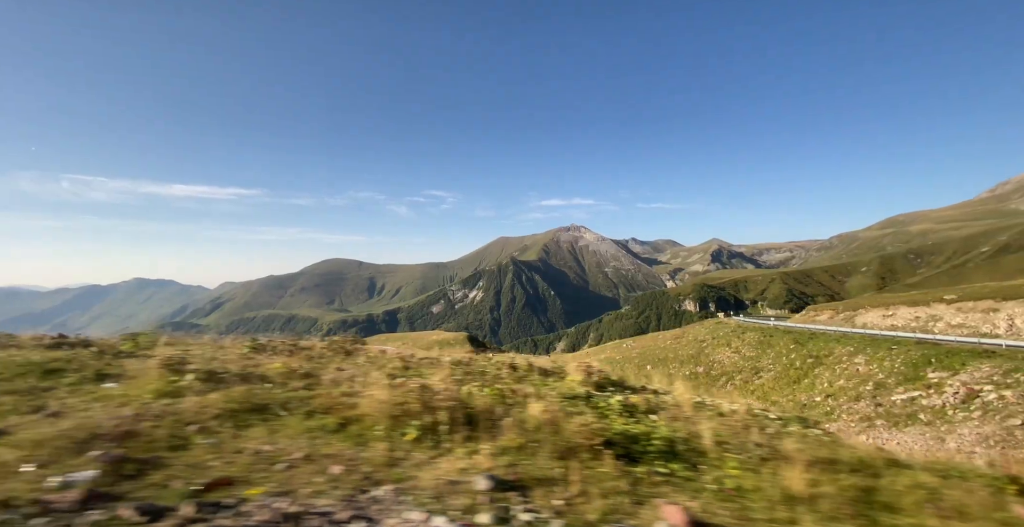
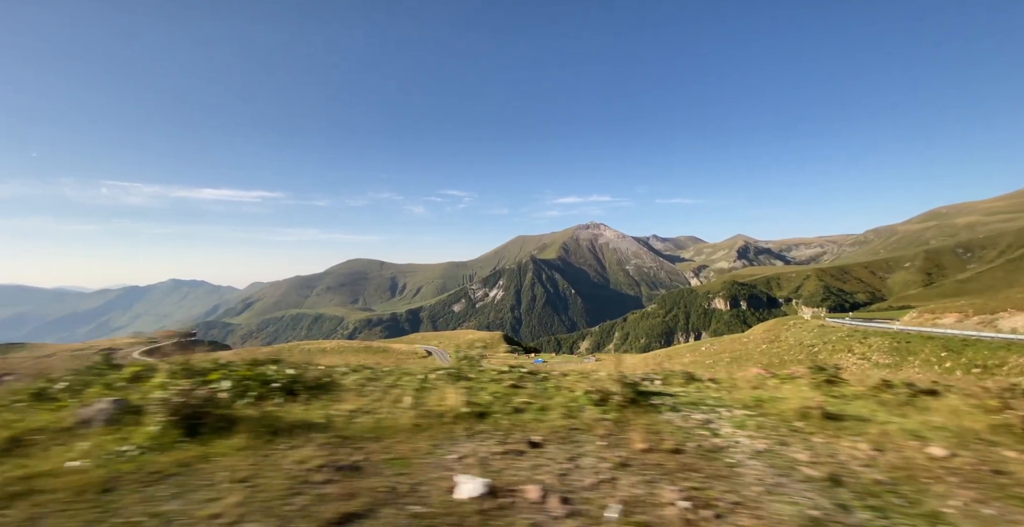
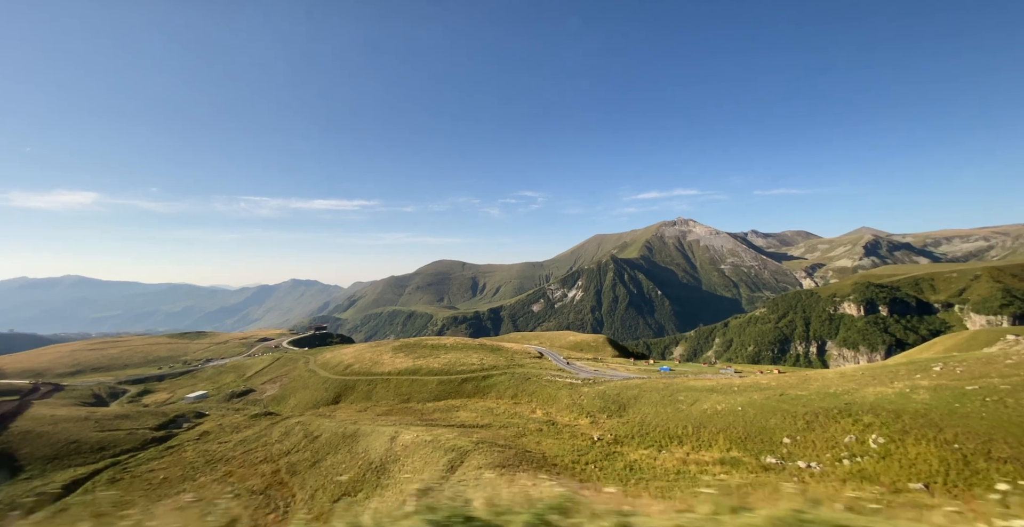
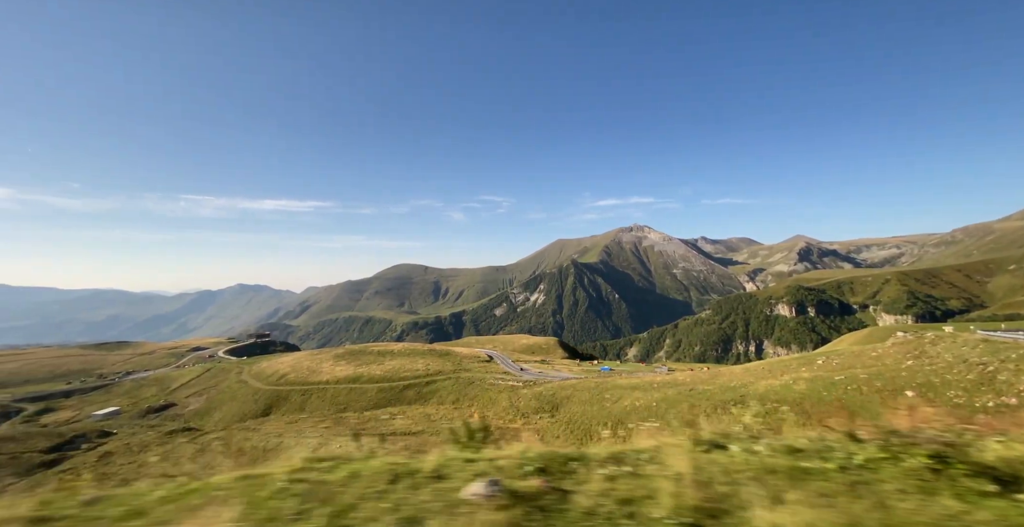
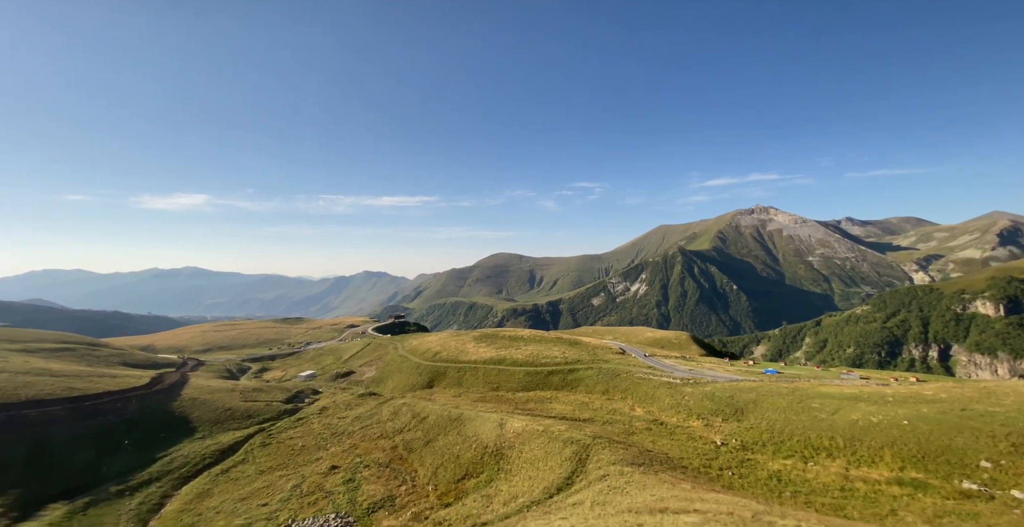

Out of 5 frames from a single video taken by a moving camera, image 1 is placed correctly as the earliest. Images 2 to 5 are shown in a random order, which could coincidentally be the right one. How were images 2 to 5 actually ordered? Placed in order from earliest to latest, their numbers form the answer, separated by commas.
2, 4, 3, 5
